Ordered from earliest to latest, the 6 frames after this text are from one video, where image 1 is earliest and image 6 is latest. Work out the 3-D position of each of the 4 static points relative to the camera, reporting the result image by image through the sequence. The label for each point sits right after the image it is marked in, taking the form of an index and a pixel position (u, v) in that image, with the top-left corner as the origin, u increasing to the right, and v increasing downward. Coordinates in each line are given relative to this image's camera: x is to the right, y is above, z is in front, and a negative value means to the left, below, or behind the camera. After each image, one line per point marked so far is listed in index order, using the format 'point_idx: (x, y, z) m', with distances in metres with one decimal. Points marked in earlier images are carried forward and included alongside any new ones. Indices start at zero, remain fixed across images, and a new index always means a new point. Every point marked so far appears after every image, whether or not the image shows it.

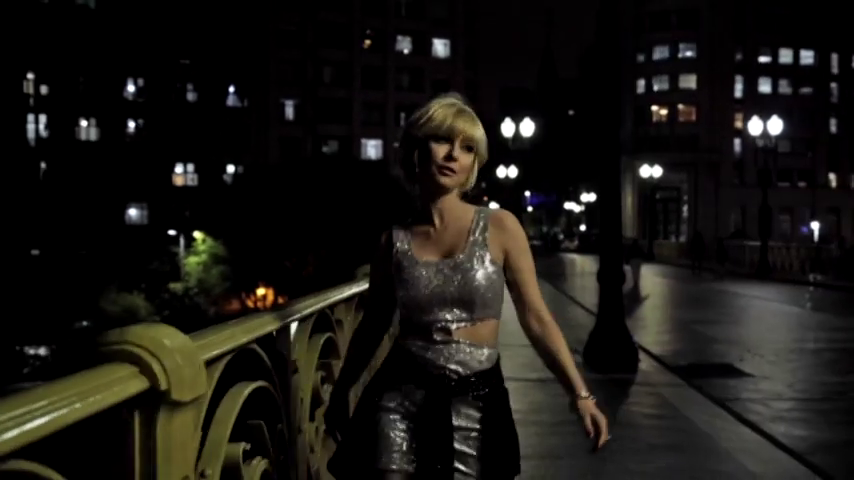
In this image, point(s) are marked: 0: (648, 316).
0: (+4.4, -1.4, +17.9) m
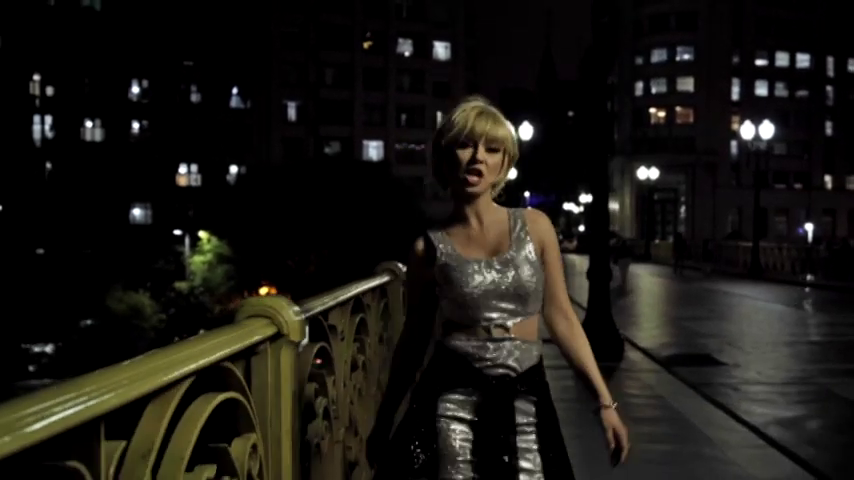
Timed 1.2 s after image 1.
0: (+4.4, -1.4, +18.7) m
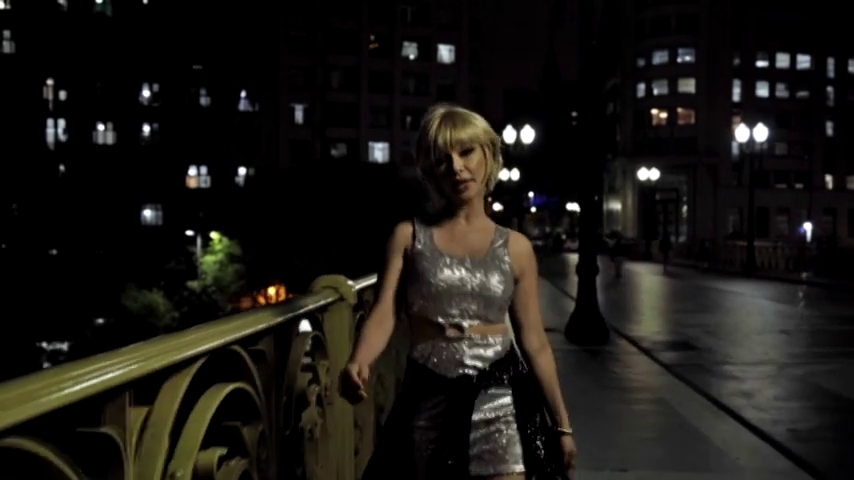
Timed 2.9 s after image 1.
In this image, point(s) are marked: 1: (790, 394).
0: (+4.5, -1.4, +19.8) m
1: (+3.1, -1.3, +8.1) m
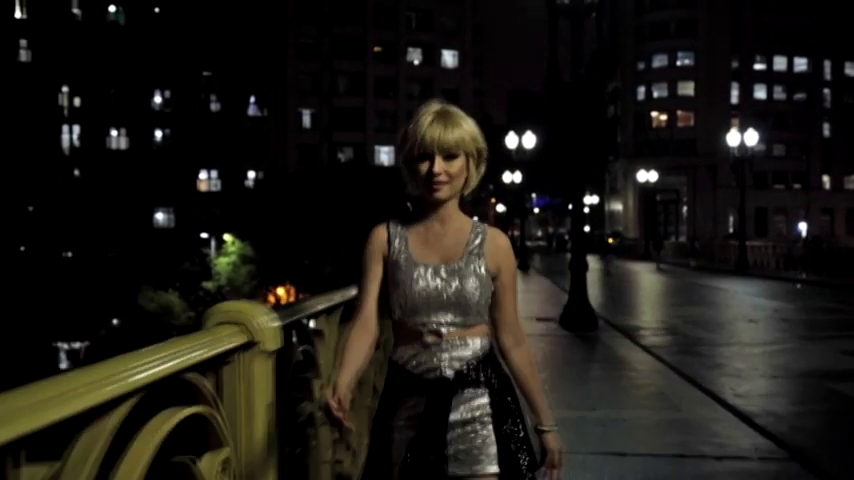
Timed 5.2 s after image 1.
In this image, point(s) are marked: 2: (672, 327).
0: (+4.7, -1.4, +21.4) m
1: (+3.3, -1.3, +9.6) m
2: (+3.5, -1.3, +13.9) m
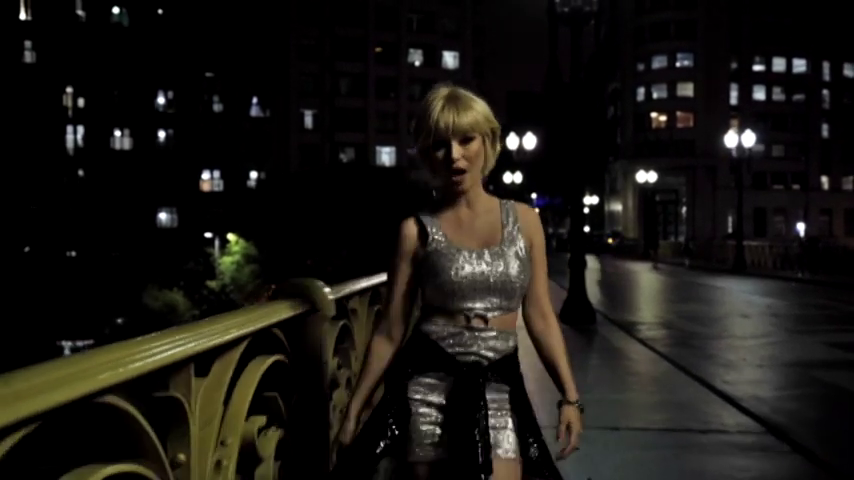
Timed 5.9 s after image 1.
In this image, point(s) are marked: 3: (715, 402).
0: (+4.8, -1.4, +21.9) m
1: (+3.3, -1.3, +10.1) m
2: (+3.6, -1.2, +14.4) m
3: (+2.3, -1.3, +7.6) m
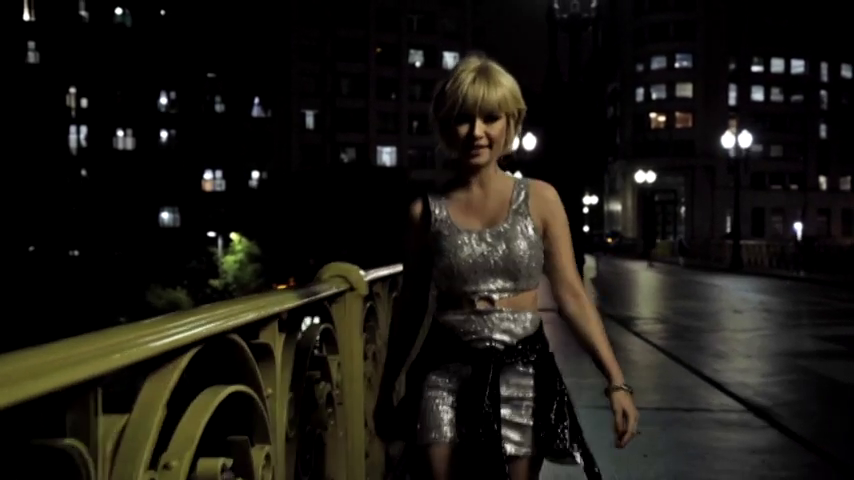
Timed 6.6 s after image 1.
0: (+4.9, -1.3, +22.4) m
1: (+3.4, -1.2, +10.6) m
2: (+3.7, -1.2, +14.9) m
3: (+2.3, -1.3, +8.1) m
